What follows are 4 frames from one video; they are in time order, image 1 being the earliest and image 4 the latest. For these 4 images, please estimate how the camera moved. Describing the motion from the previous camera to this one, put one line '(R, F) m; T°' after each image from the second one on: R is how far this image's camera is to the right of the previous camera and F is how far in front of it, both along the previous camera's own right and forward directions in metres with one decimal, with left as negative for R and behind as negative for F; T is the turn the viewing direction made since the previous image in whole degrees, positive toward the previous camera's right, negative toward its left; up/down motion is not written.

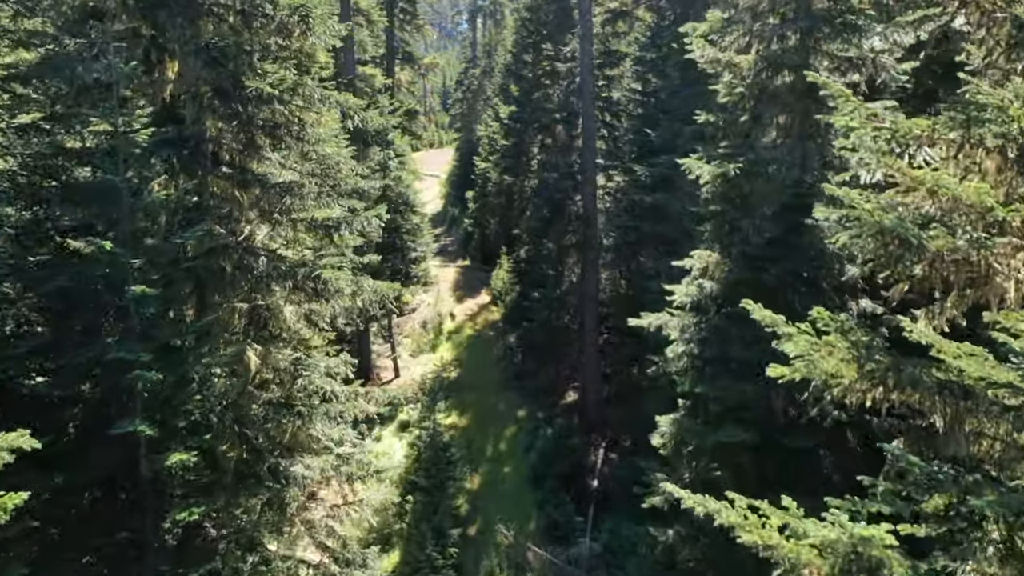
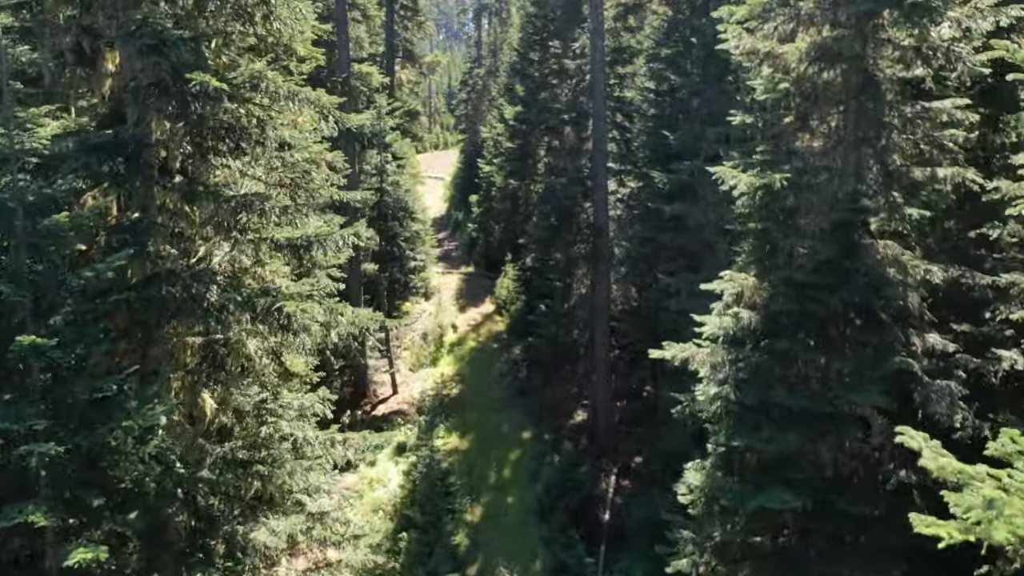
(0.0, +1.7) m; 0°
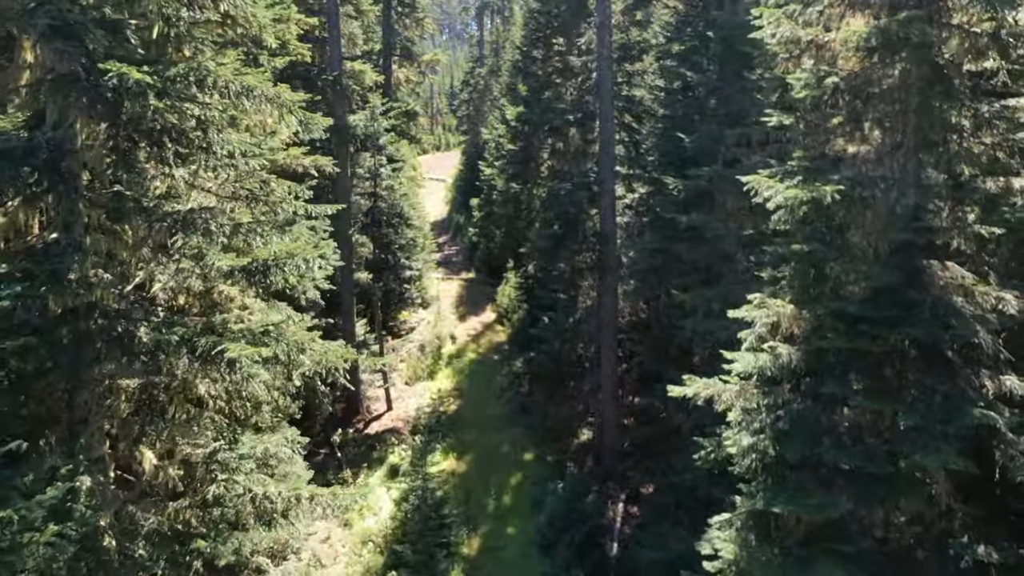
(+0.1, +1.5) m; 0°
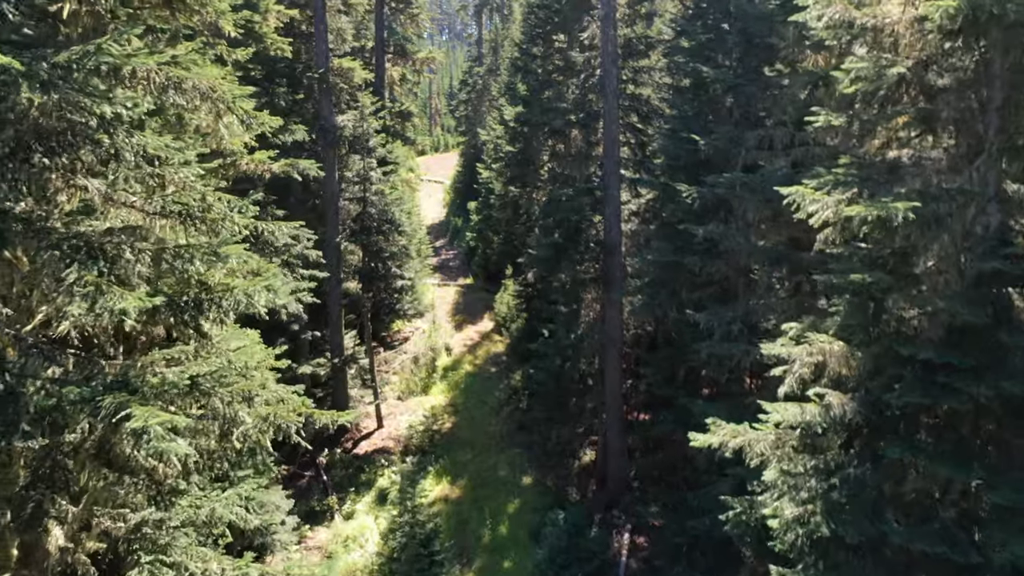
(+0.1, +1.5) m; 0°
